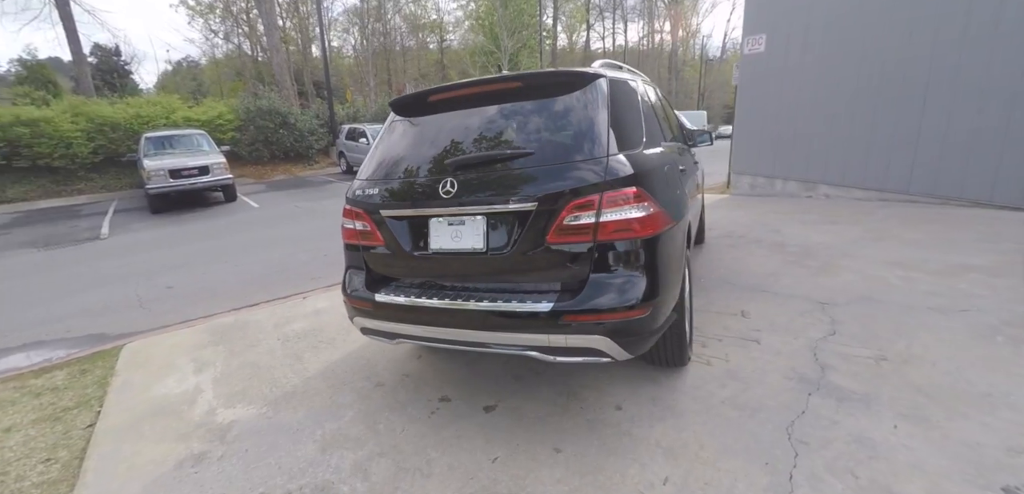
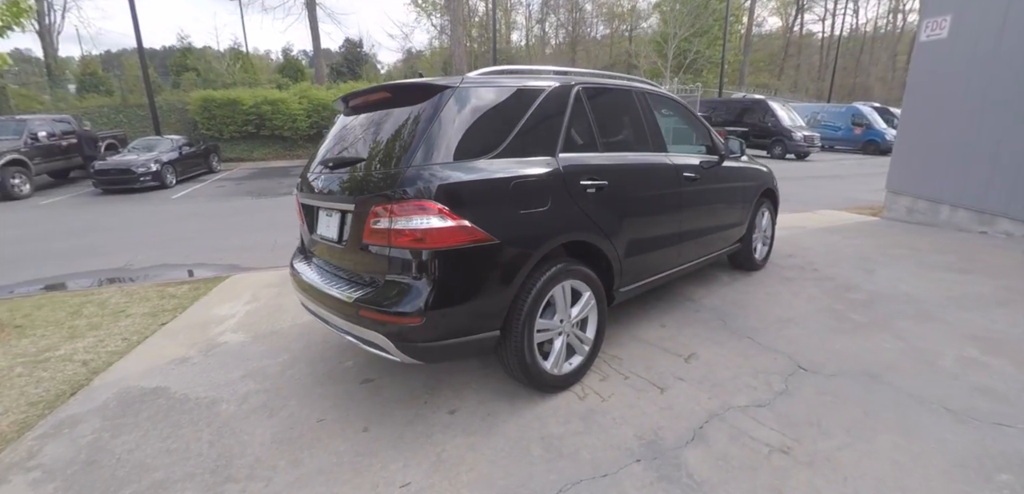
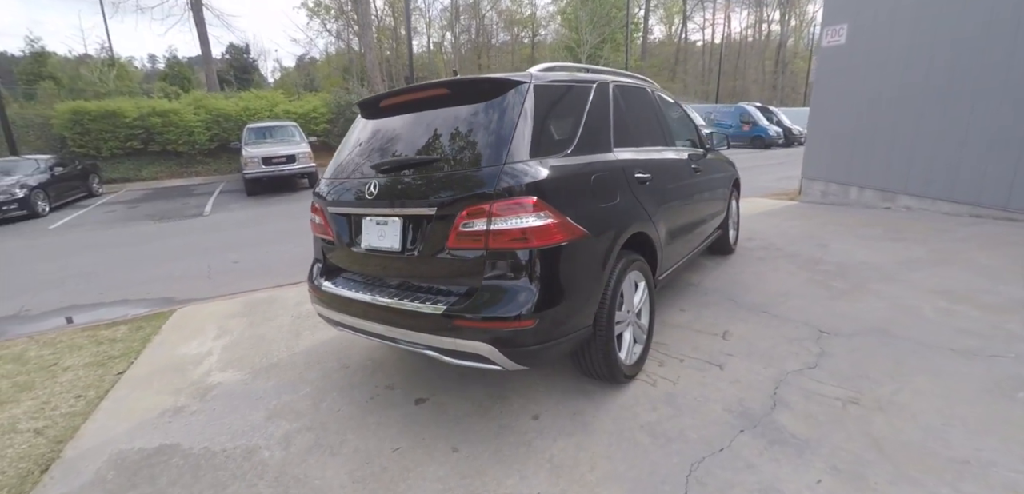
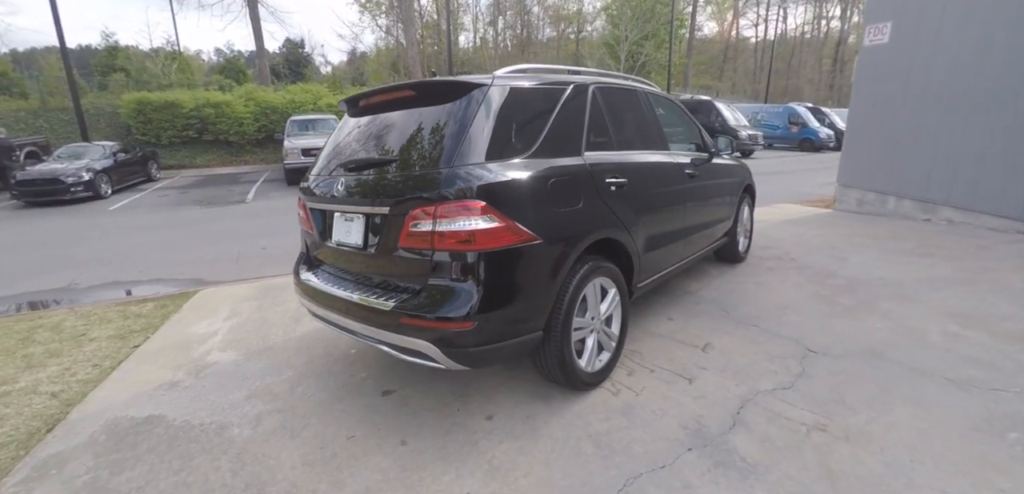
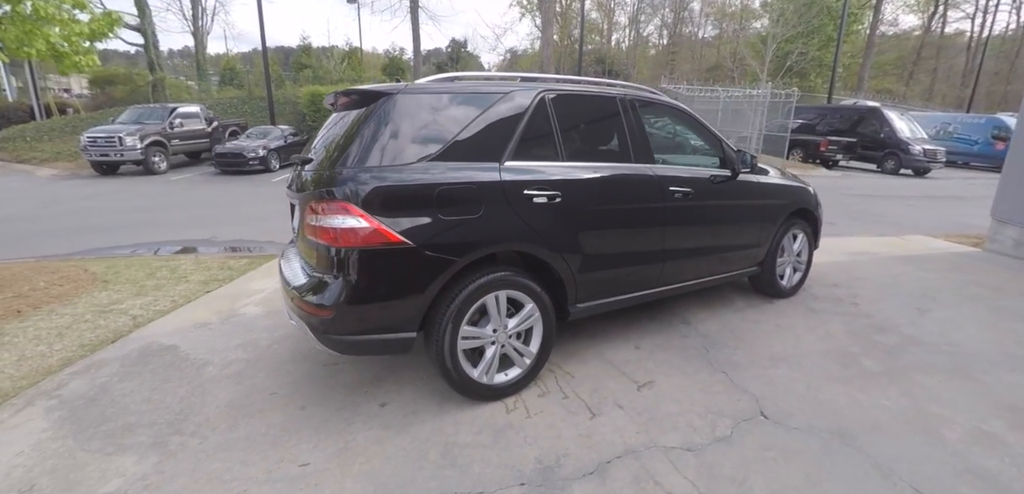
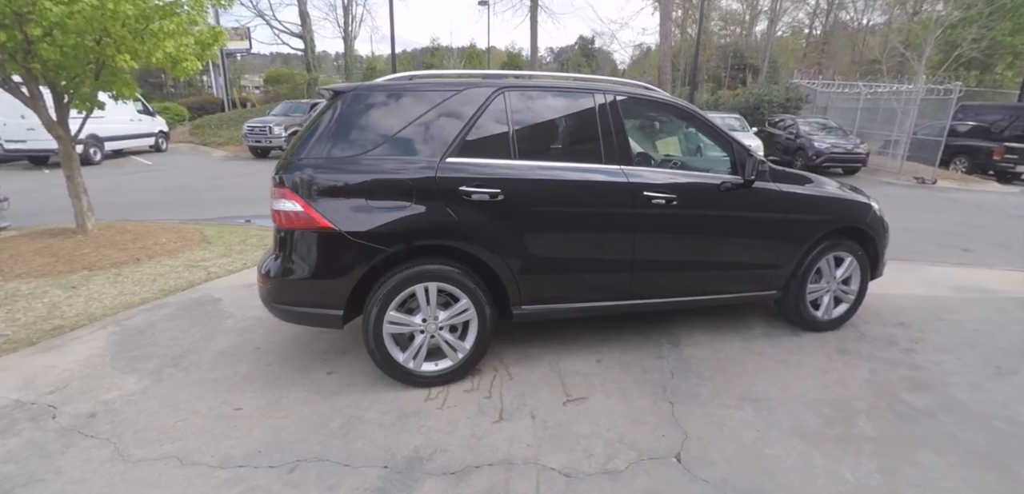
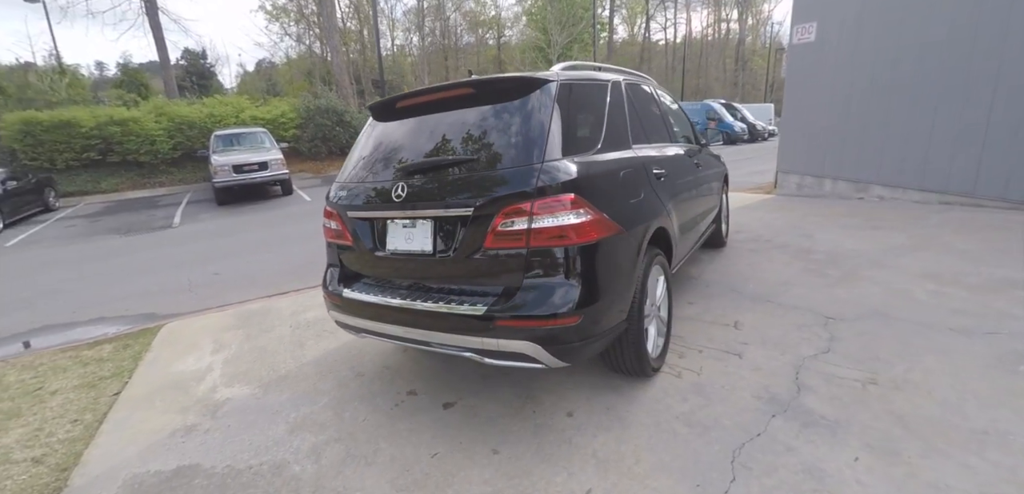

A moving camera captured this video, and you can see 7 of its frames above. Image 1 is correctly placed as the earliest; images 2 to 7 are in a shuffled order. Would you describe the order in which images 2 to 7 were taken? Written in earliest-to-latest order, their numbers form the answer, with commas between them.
7, 3, 4, 2, 5, 6
